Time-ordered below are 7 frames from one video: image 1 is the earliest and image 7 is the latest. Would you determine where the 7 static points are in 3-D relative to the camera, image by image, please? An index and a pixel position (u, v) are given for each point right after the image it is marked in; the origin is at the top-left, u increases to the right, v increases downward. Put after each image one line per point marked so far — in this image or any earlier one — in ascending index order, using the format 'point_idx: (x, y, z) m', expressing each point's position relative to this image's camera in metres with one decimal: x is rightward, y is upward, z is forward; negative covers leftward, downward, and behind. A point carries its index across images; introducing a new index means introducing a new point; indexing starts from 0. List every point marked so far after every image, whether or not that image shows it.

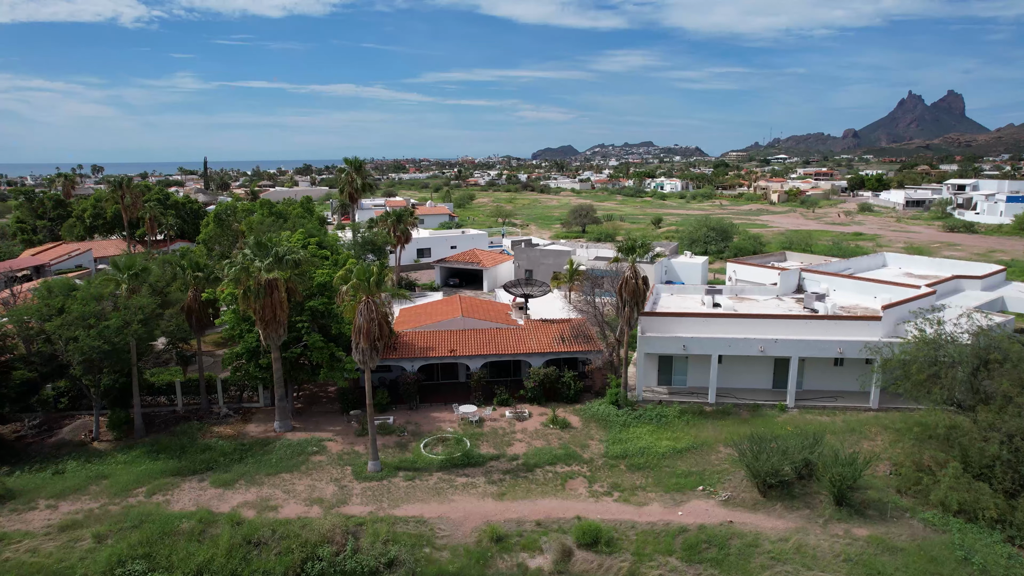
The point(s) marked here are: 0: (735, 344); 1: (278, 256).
0: (+5.6, -1.4, +16.7) m
1: (-5.1, +0.7, +14.7) m
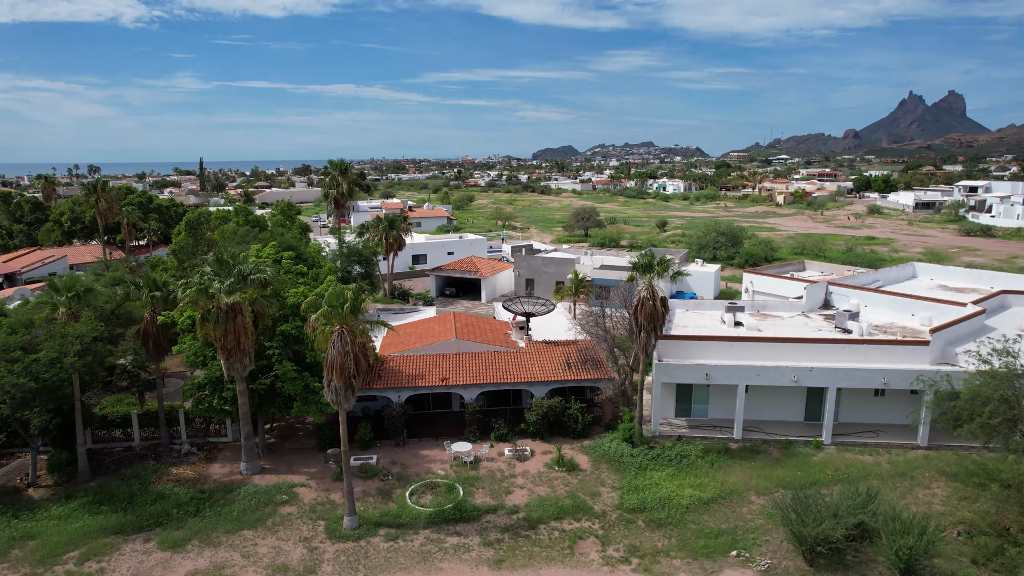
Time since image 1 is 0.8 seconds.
0: (+5.6, -1.9, +14.7) m
1: (-5.1, +0.2, +12.7) m
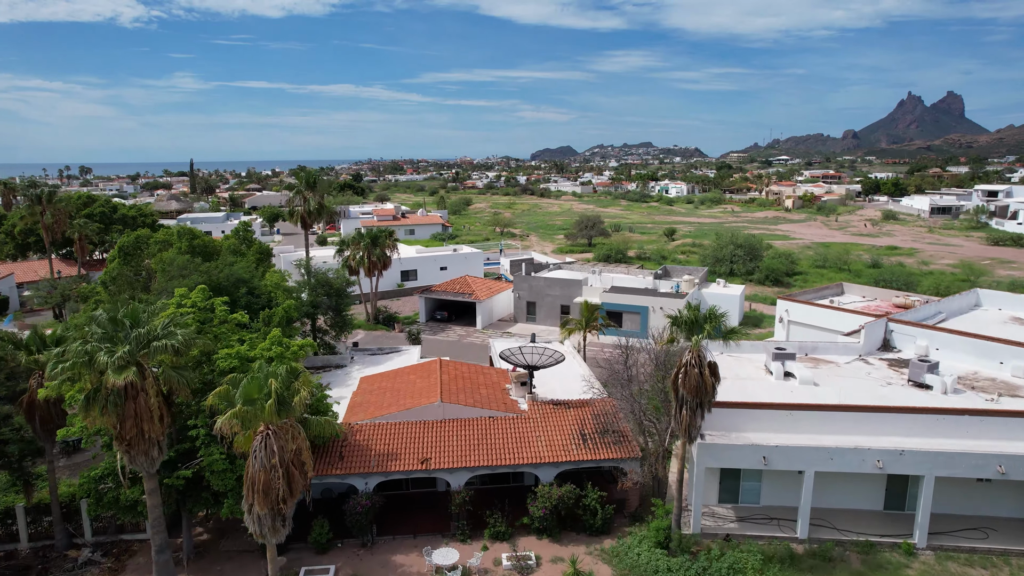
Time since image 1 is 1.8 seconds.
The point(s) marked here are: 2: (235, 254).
0: (+5.6, -2.9, +11.3) m
1: (-5.2, -0.7, +9.3) m
2: (-7.2, +0.9, +17.5) m
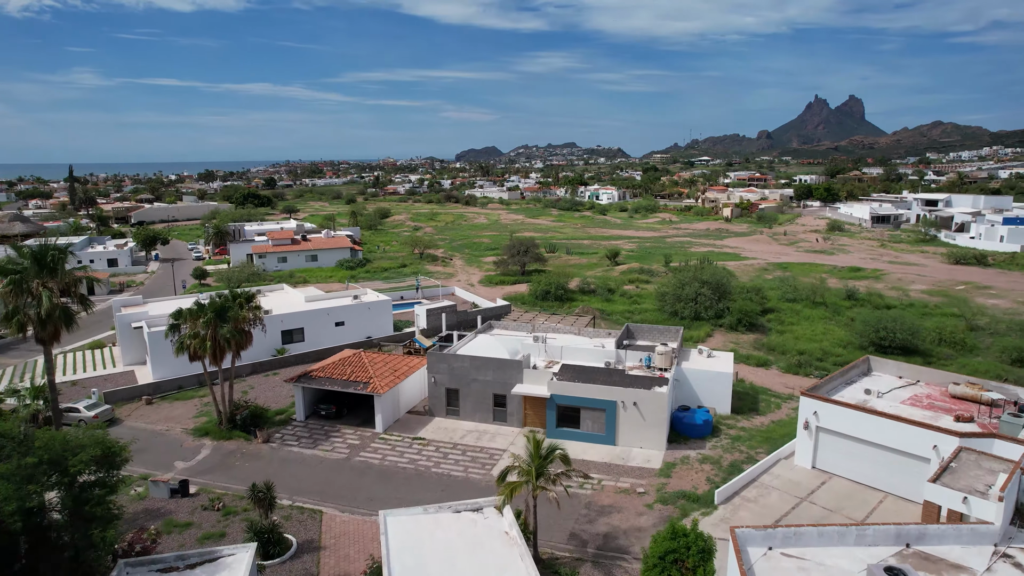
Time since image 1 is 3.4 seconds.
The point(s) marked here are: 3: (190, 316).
0: (+4.8, -5.1, +4.3) m
1: (-5.7, -3.2, +1.1) m
2: (-8.7, -1.7, +9.0) m
3: (-8.8, -0.8, +18.4) m
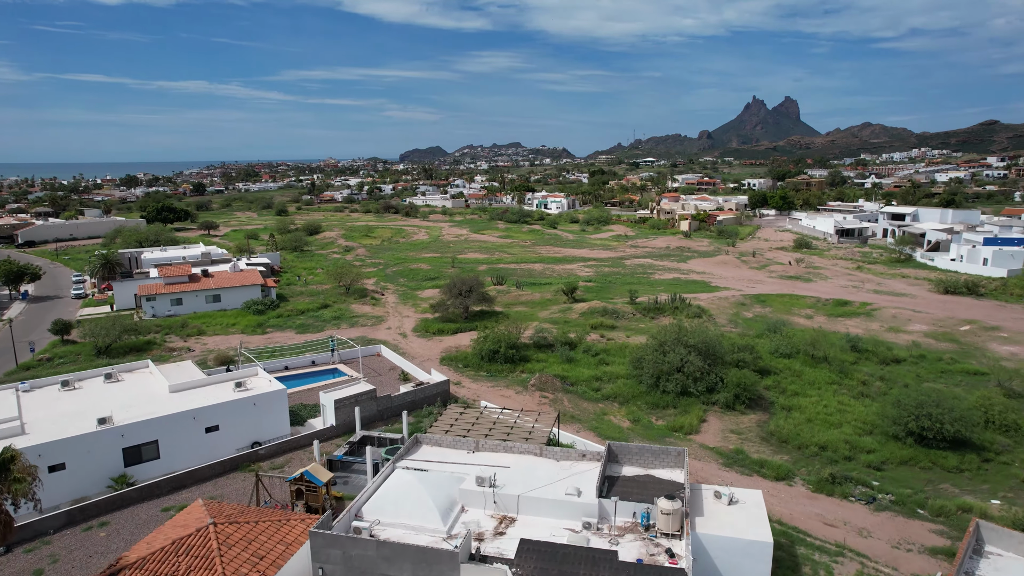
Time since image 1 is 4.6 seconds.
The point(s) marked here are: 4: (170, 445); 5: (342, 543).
0: (+4.7, -7.7, -2.3) m
1: (-5.5, -6.0, -6.3) m
2: (-9.1, -4.4, +1.3) m
3: (-10.0, -3.6, +10.6) m
4: (-9.9, -4.6, +19.1) m
5: (-3.1, -4.8, +12.4) m
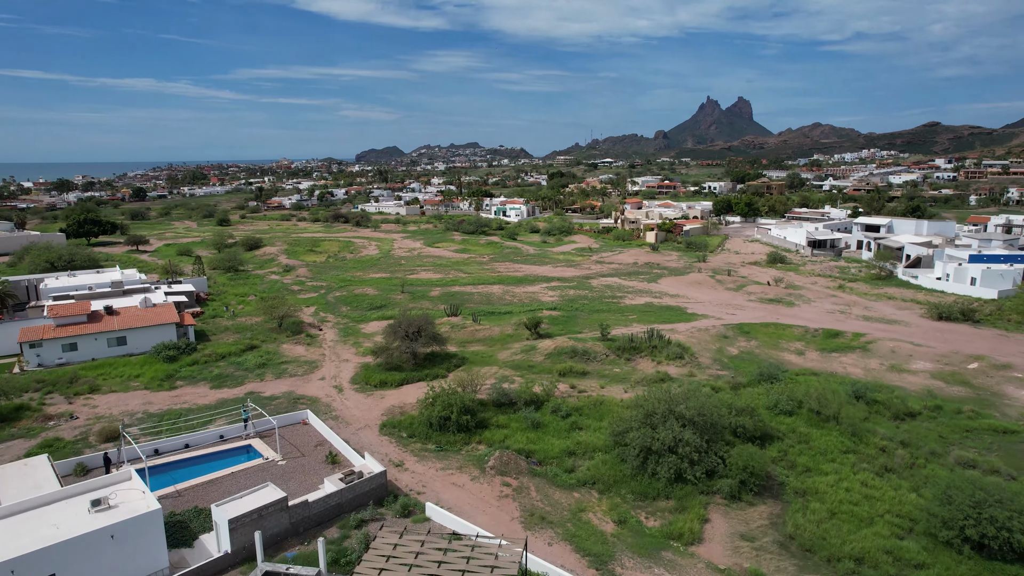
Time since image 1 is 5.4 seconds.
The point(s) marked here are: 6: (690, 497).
0: (+5.0, -9.6, -7.1) m
1: (-5.0, -8.0, -11.7) m
2: (-9.1, -6.5, -4.3) m
3: (-10.5, -5.7, +5.0) m
4: (-10.8, -6.6, +13.5) m
5: (-3.7, -6.7, +7.1) m
6: (+5.2, -6.0, +19.6) m
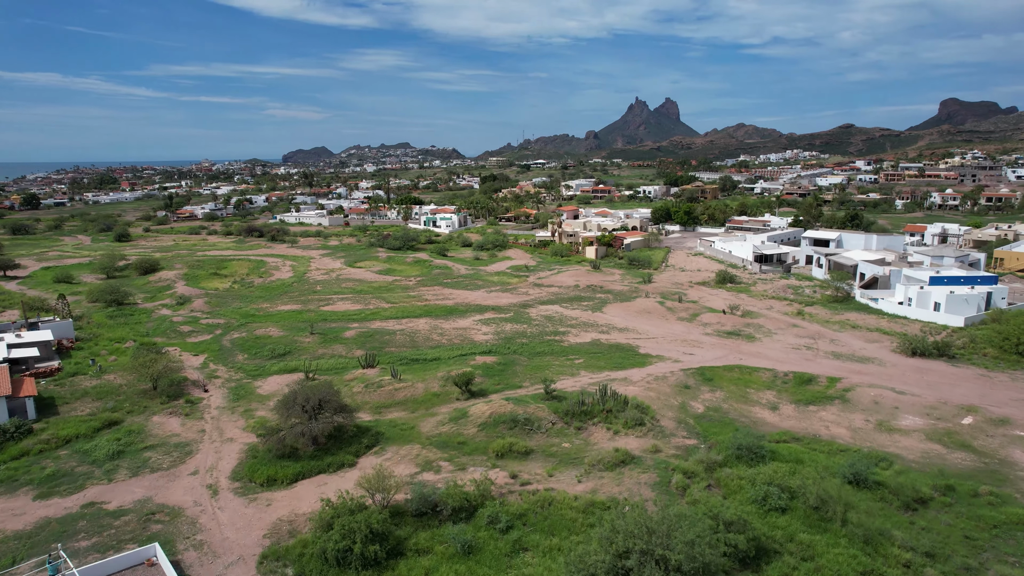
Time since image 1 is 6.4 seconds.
0: (+6.0, -11.8, -12.6) m
1: (-3.5, -10.4, -18.1) m
2: (-8.3, -9.0, -11.1) m
3: (-10.7, -8.2, -2.1) m
4: (-11.8, -9.2, +6.3) m
5: (-4.1, -9.2, +0.7) m
6: (+3.6, -8.2, +14.0) m
